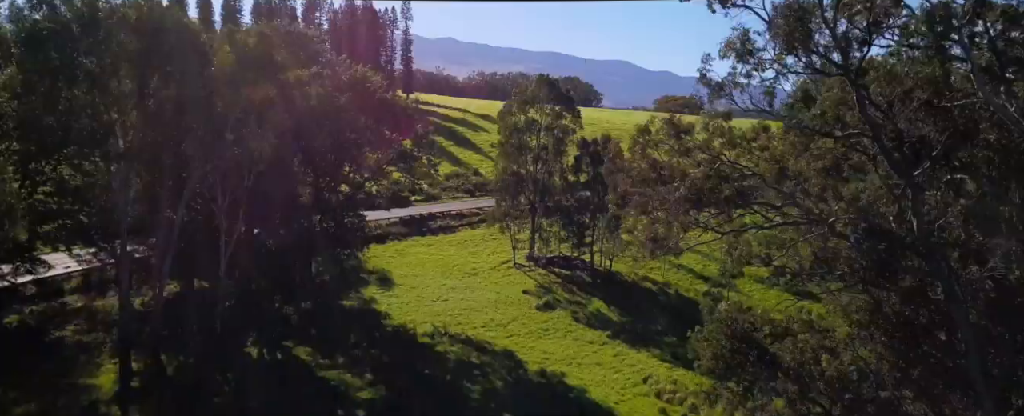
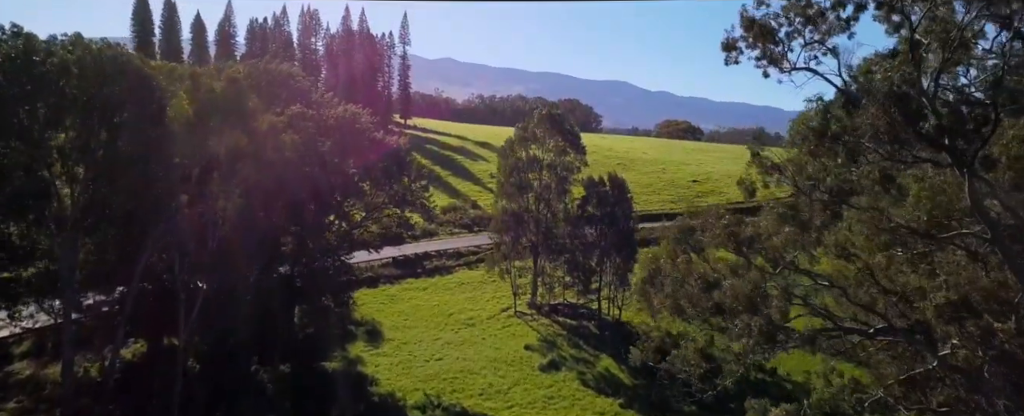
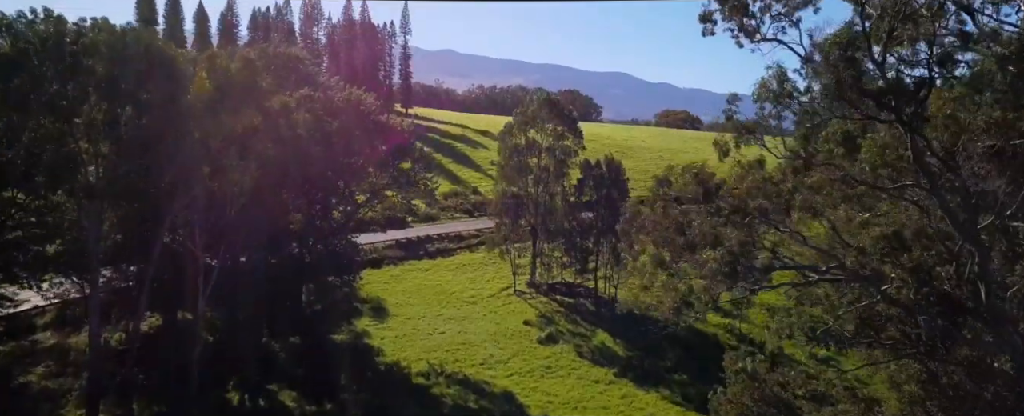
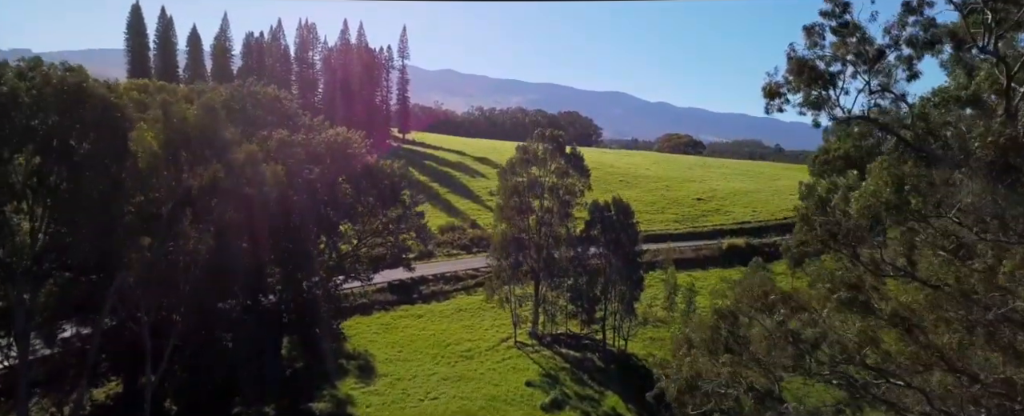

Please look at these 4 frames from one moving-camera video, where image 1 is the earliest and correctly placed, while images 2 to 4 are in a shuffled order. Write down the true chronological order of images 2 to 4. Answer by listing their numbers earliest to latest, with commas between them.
3, 2, 4
